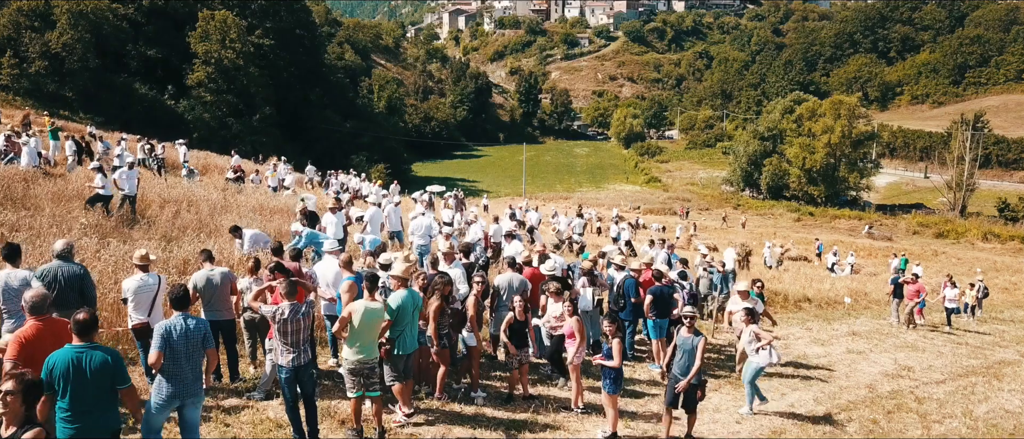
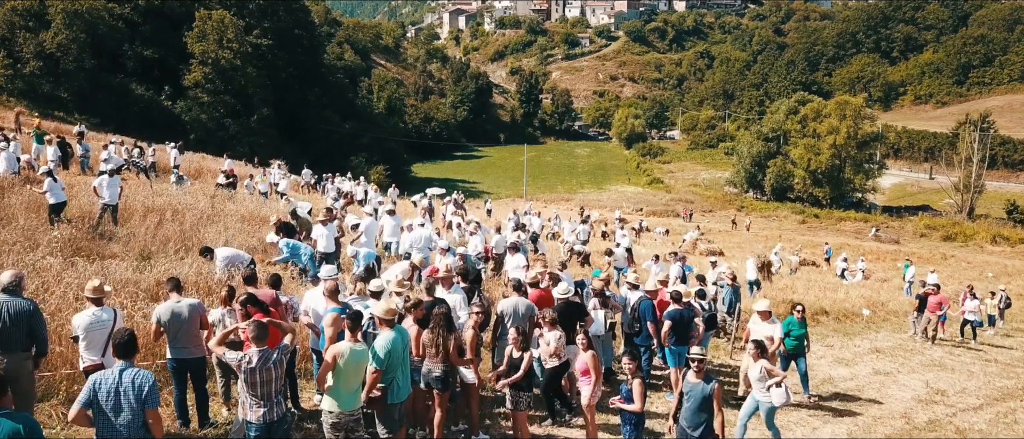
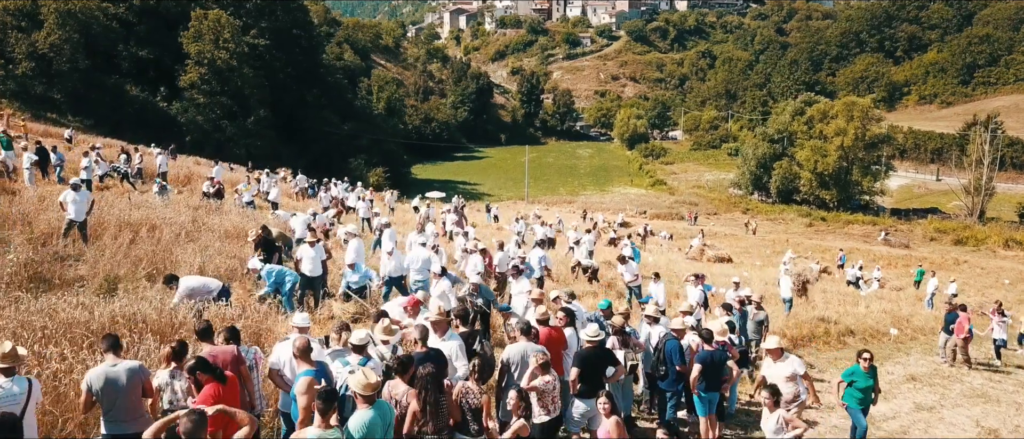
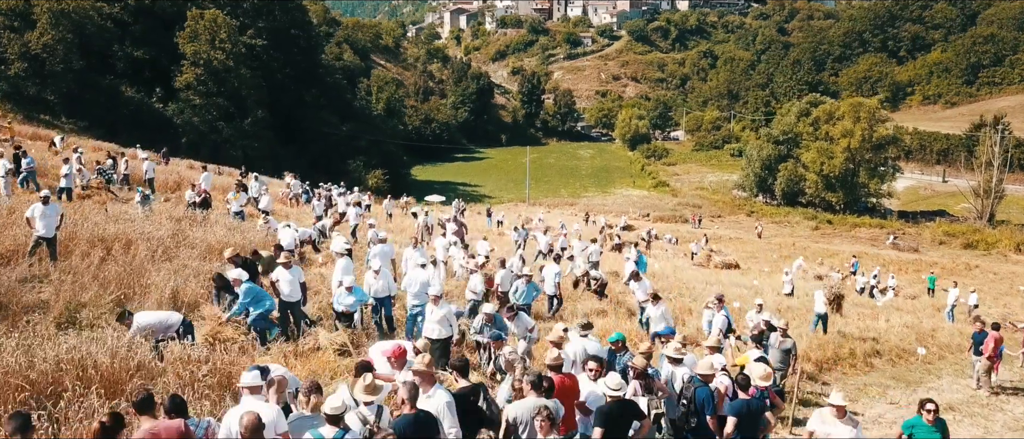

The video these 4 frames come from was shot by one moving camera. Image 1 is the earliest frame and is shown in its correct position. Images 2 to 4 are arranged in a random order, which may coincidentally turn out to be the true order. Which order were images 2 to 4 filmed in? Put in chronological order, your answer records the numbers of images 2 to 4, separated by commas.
2, 3, 4
